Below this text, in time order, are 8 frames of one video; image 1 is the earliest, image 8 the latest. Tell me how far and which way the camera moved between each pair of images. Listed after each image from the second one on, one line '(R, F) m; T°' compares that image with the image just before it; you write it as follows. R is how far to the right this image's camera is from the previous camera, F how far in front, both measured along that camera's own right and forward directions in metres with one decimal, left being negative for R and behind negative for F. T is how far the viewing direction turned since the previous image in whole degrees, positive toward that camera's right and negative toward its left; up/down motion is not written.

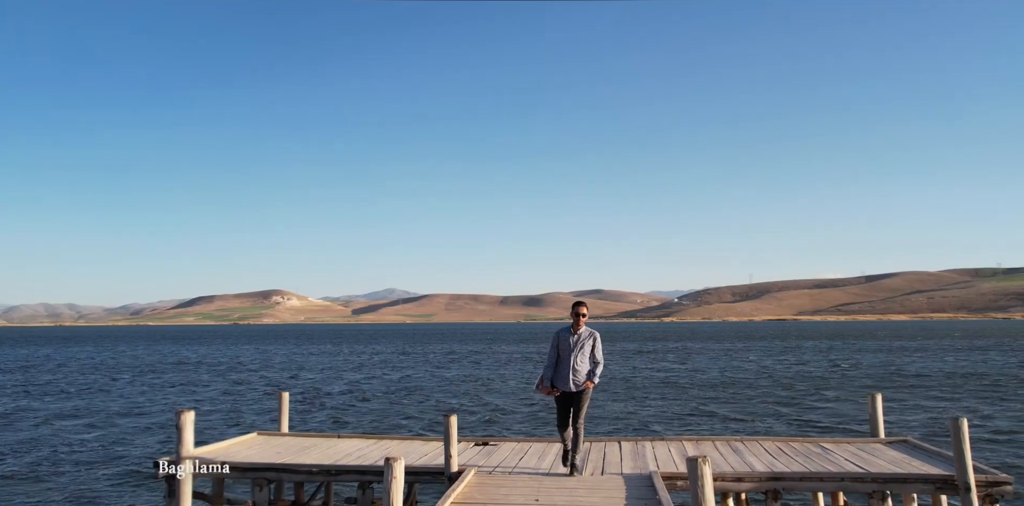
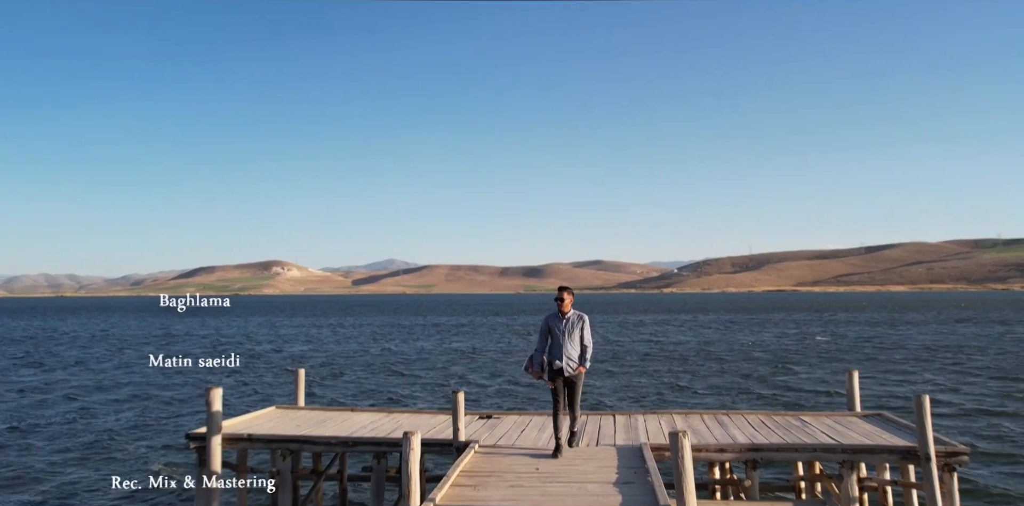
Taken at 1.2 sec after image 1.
(0.0, -1.0) m; 0°
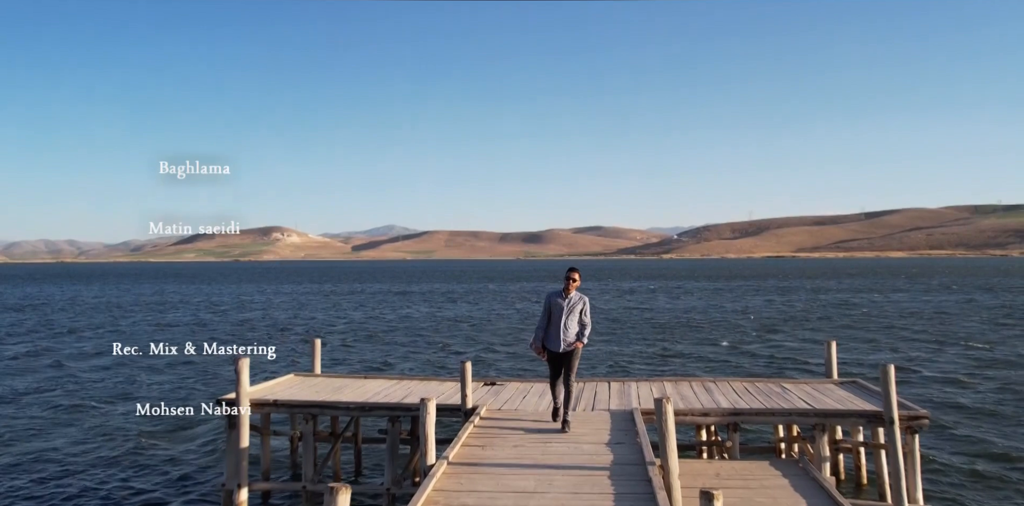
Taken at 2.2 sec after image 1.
(-0.1, -1.2) m; 0°
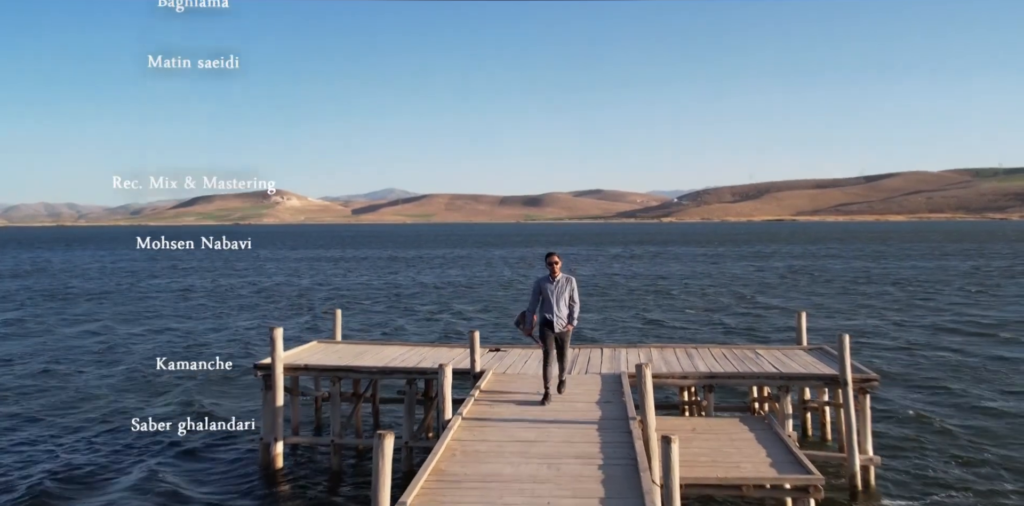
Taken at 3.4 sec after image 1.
(-0.1, -2.0) m; 0°
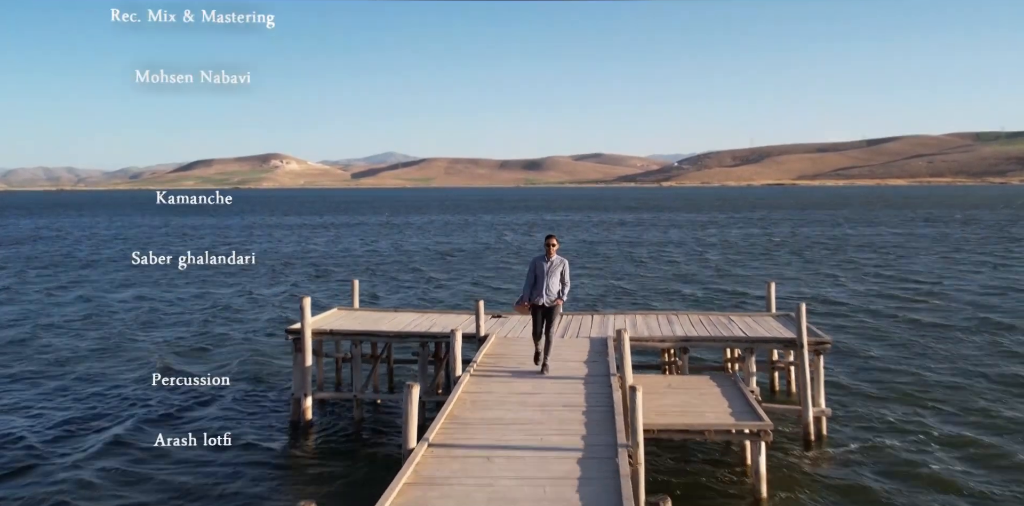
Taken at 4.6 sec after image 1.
(0.0, -2.4) m; 0°
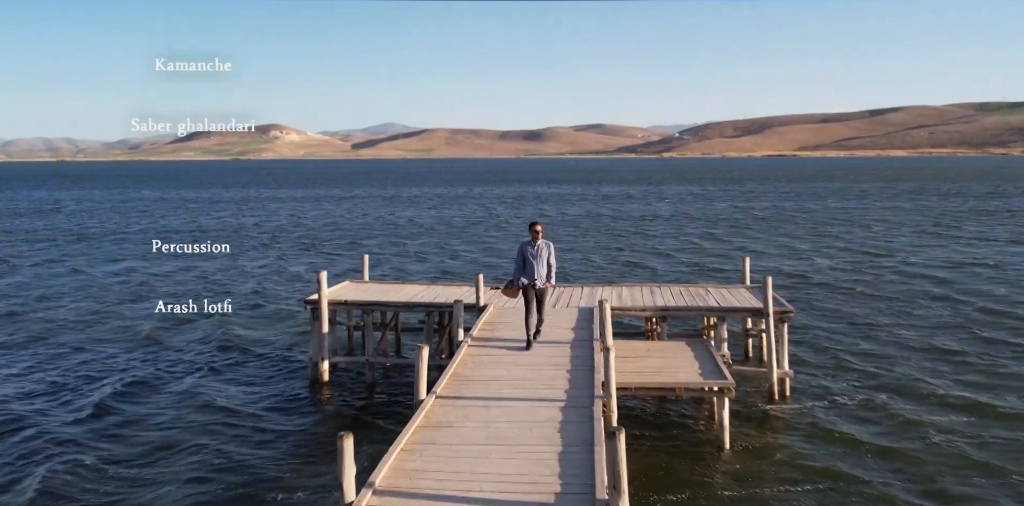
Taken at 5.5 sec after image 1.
(+0.1, -2.1) m; 0°
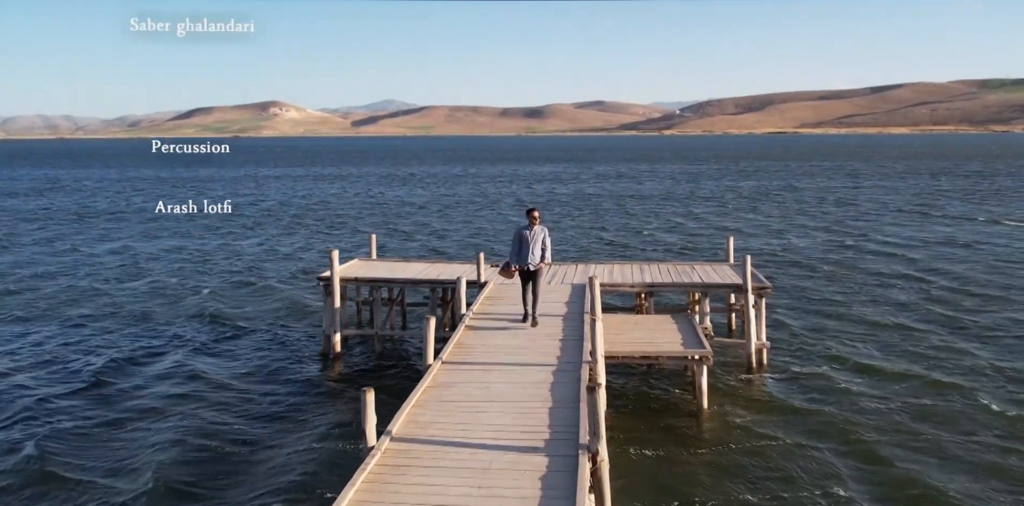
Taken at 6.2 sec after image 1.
(+0.1, -1.7) m; 0°
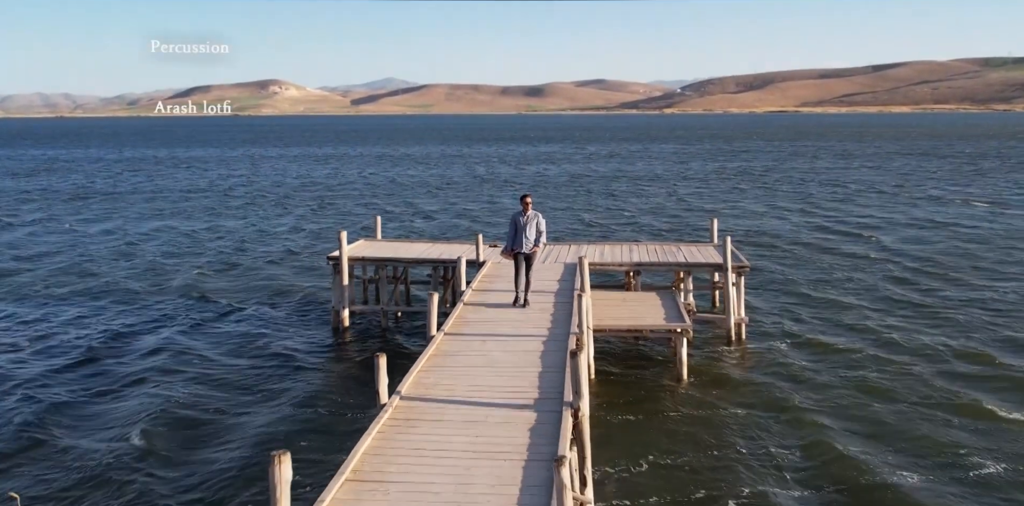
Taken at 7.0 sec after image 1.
(+0.1, -1.7) m; 0°
